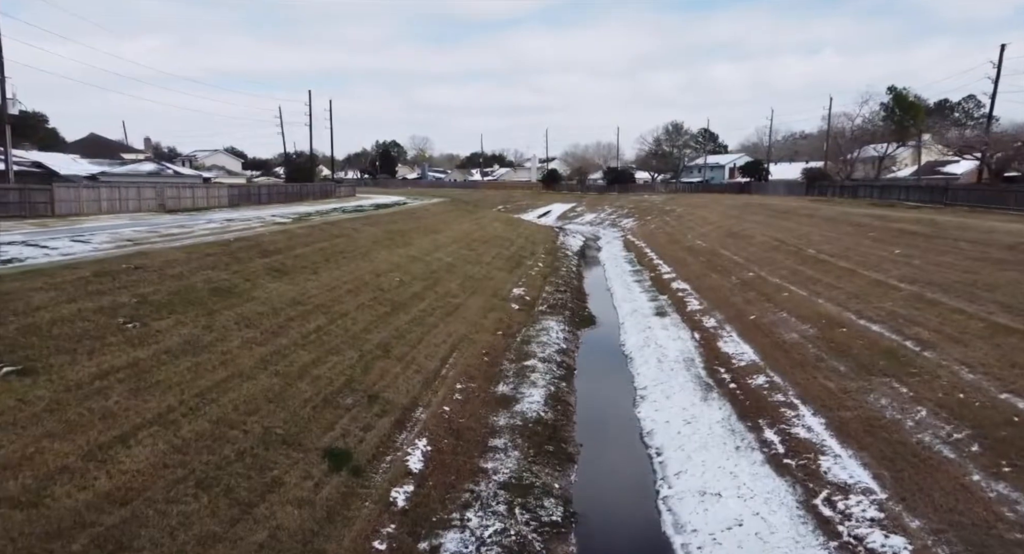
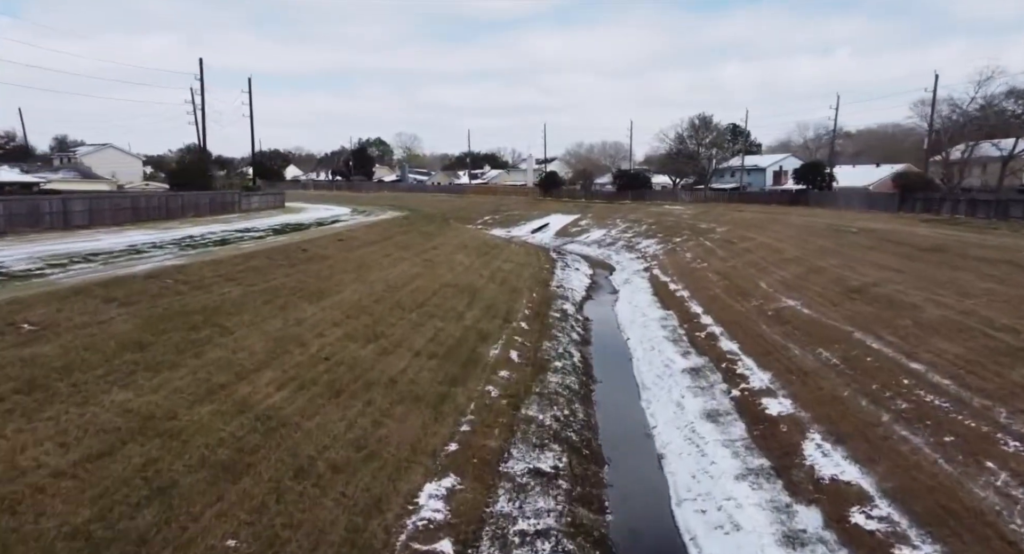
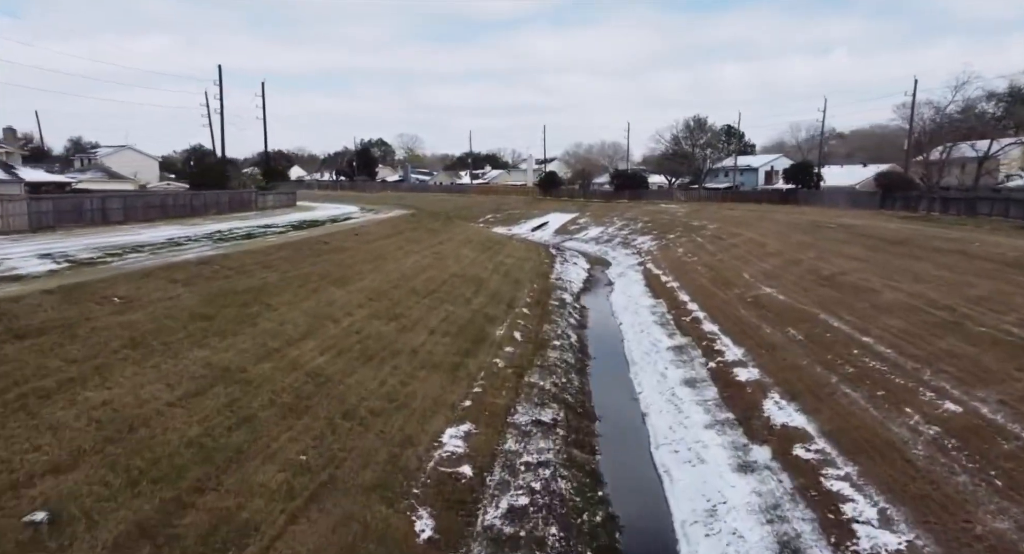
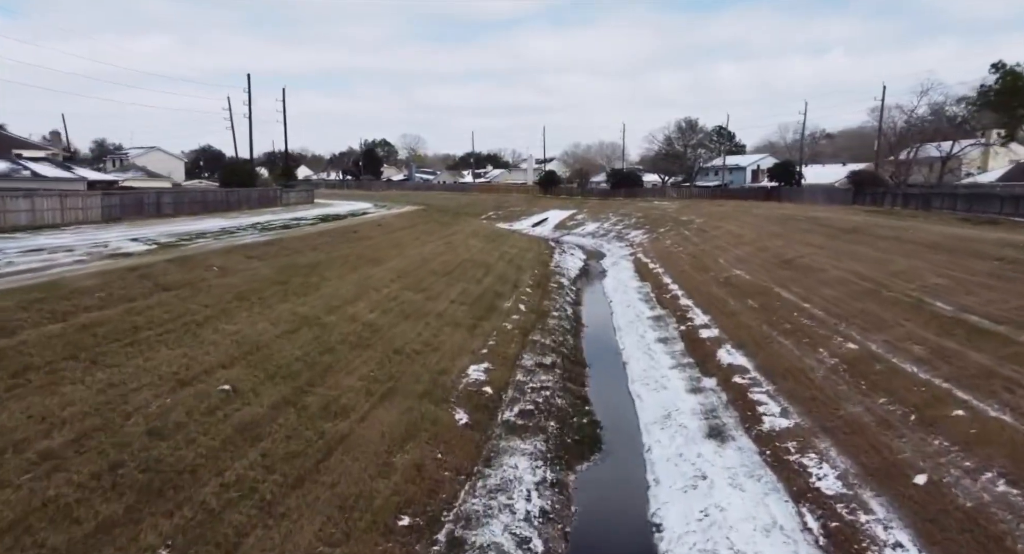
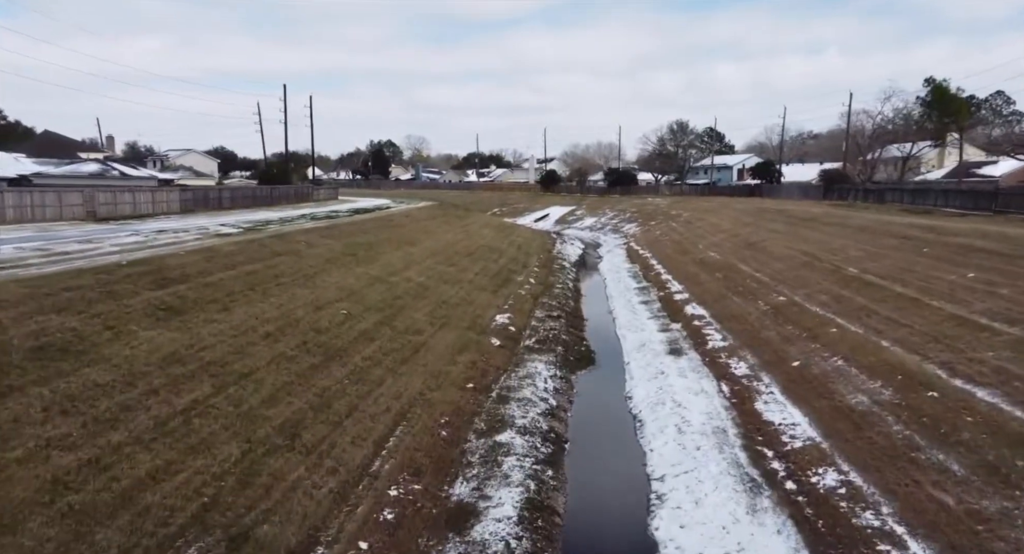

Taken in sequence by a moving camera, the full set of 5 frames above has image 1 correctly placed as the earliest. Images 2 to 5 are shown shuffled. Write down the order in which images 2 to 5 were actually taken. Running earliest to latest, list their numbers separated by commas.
5, 4, 3, 2
